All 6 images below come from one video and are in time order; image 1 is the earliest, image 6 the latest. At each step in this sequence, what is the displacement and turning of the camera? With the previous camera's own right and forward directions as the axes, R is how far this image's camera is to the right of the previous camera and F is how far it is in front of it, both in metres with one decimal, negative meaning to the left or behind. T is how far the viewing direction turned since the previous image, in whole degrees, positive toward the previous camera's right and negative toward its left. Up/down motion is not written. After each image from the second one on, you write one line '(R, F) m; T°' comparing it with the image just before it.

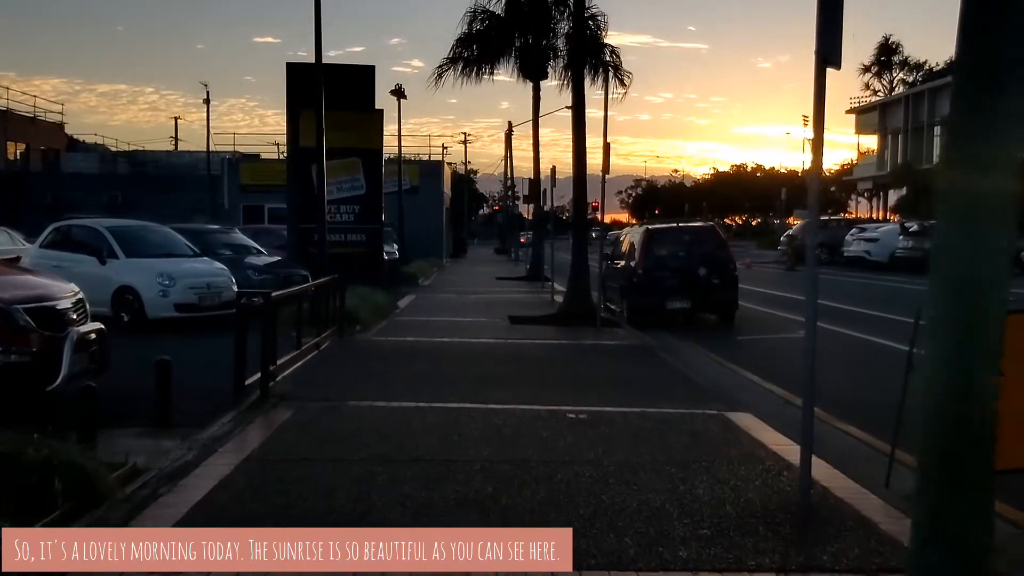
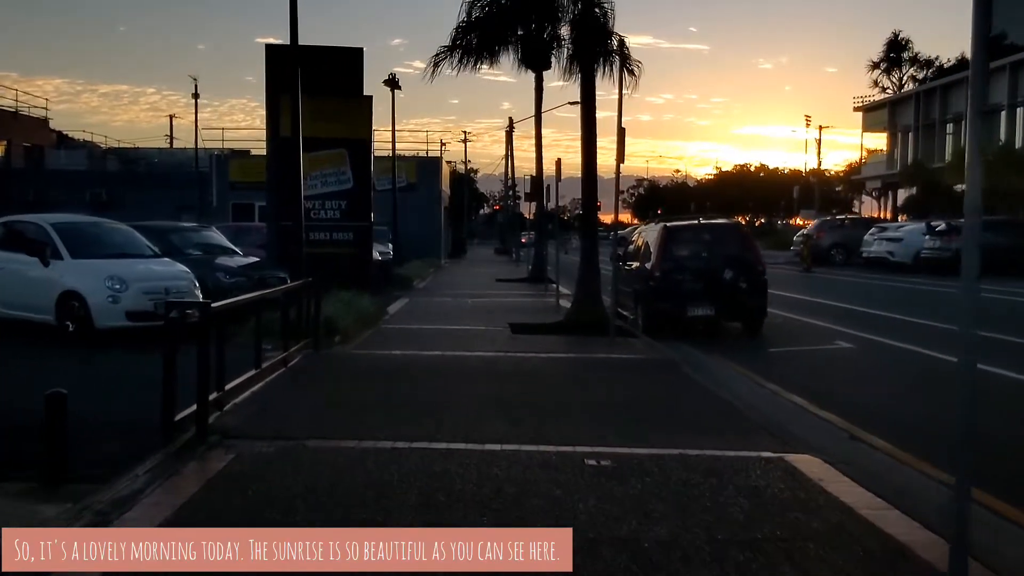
(0.0, +2.1) m; 0°
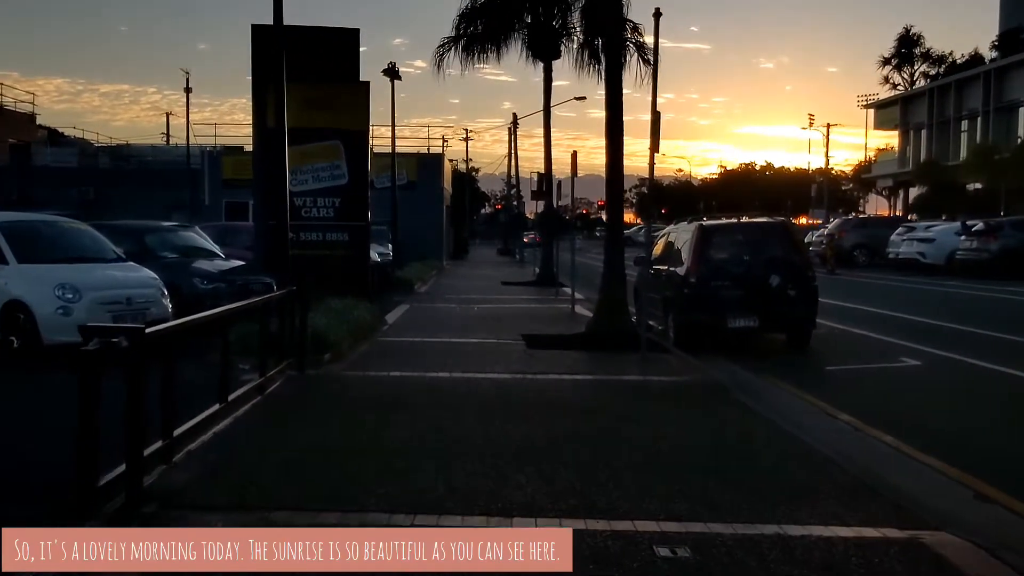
(-0.2, +2.0) m; 0°
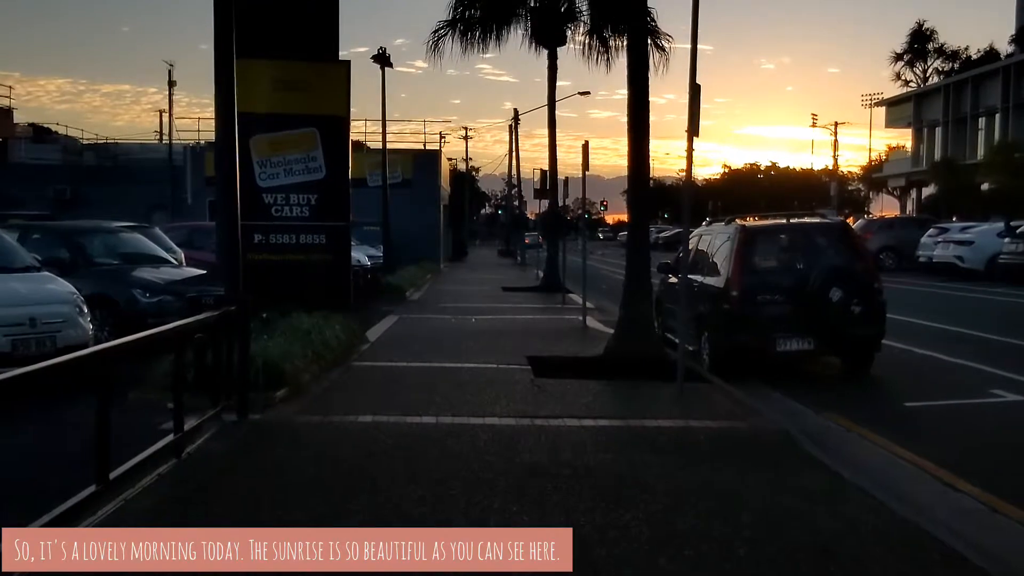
(0.0, +2.6) m; 0°
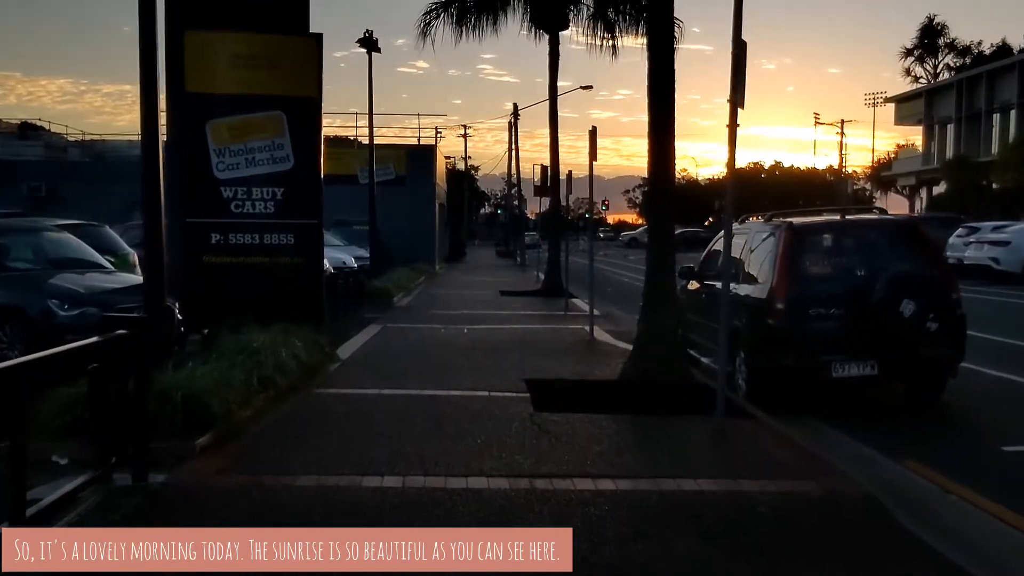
(+0.1, +2.2) m; 0°
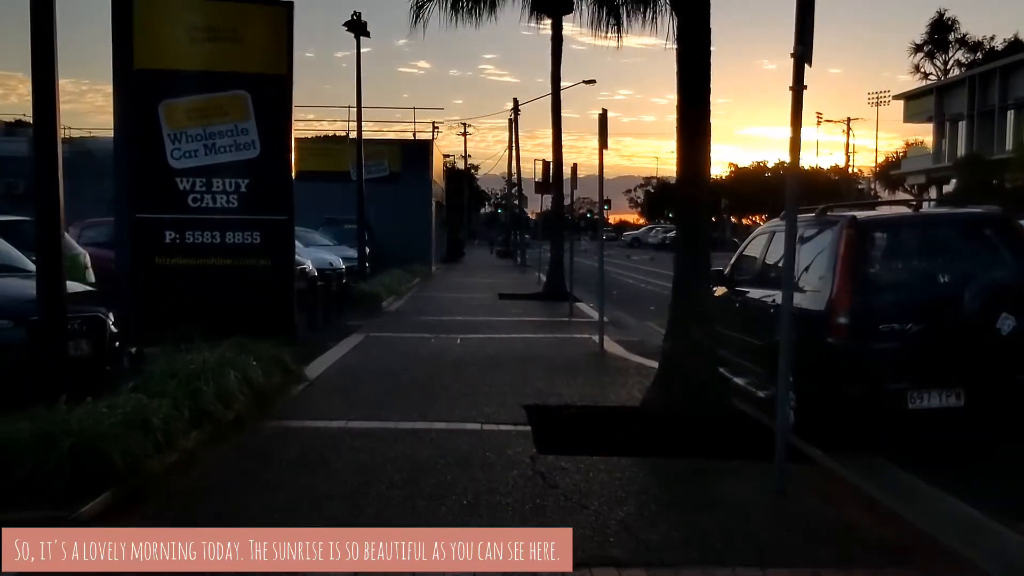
(0.0, +1.9) m; 0°
